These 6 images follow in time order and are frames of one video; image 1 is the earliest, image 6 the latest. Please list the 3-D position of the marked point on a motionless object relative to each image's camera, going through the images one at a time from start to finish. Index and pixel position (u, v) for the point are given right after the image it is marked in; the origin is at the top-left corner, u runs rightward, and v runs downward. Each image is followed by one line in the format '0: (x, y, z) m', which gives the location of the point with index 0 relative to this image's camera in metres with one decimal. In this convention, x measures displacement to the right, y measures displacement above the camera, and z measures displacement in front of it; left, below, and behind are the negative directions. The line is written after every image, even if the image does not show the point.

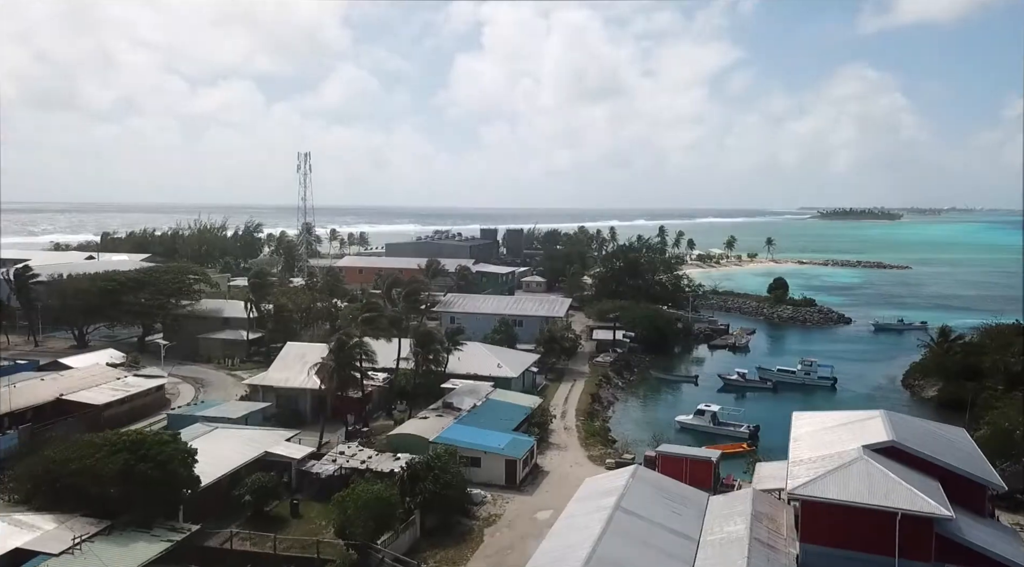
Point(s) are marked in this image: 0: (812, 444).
0: (+6.9, -3.7, +19.3) m
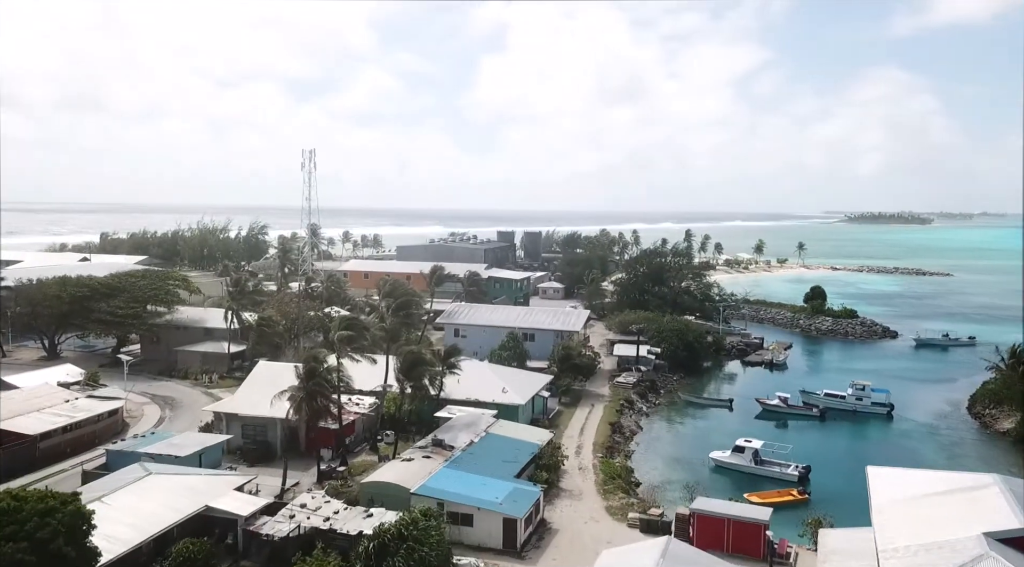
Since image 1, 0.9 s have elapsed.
0: (+6.8, -4.1, +14.6) m
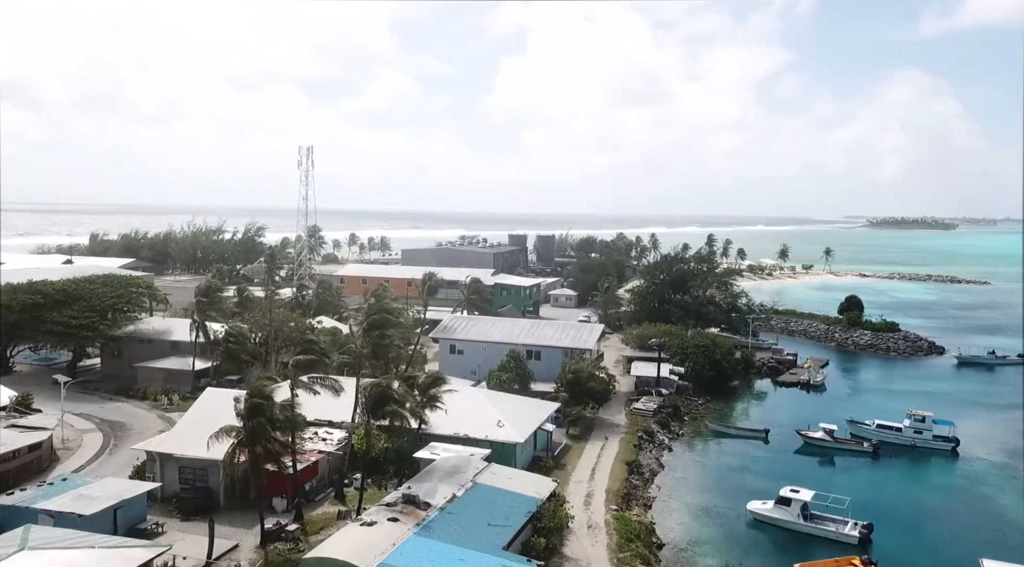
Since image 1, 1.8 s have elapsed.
0: (+6.4, -4.5, +9.7) m
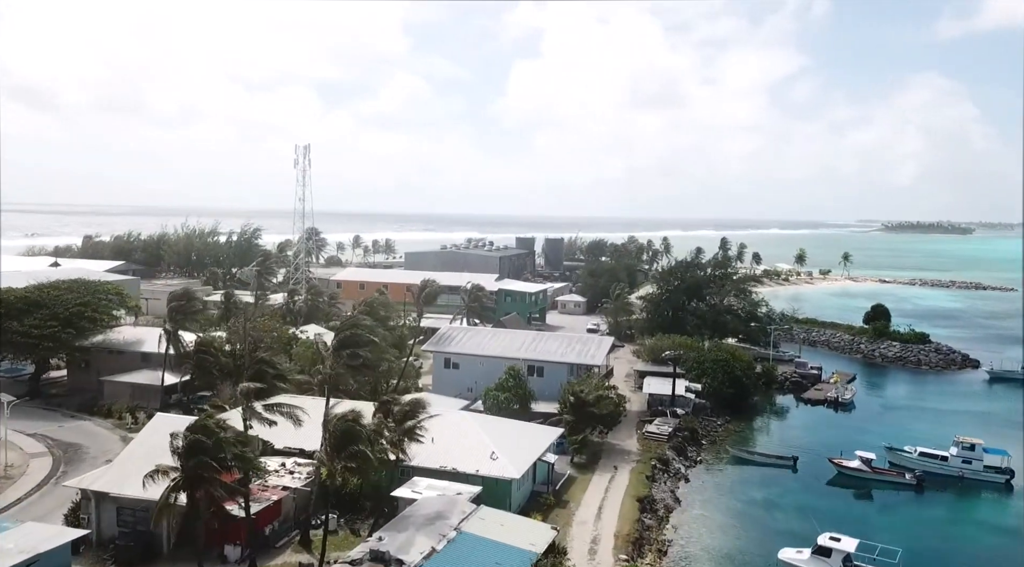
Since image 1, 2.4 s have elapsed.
0: (+6.1, -4.8, +6.5) m
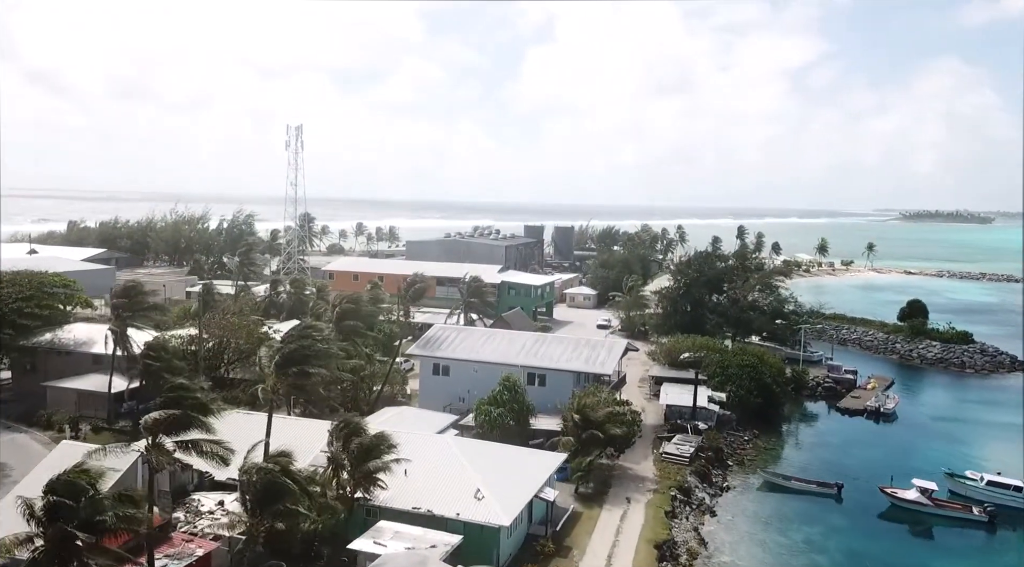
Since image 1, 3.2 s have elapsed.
0: (+5.7, -5.0, +2.5) m
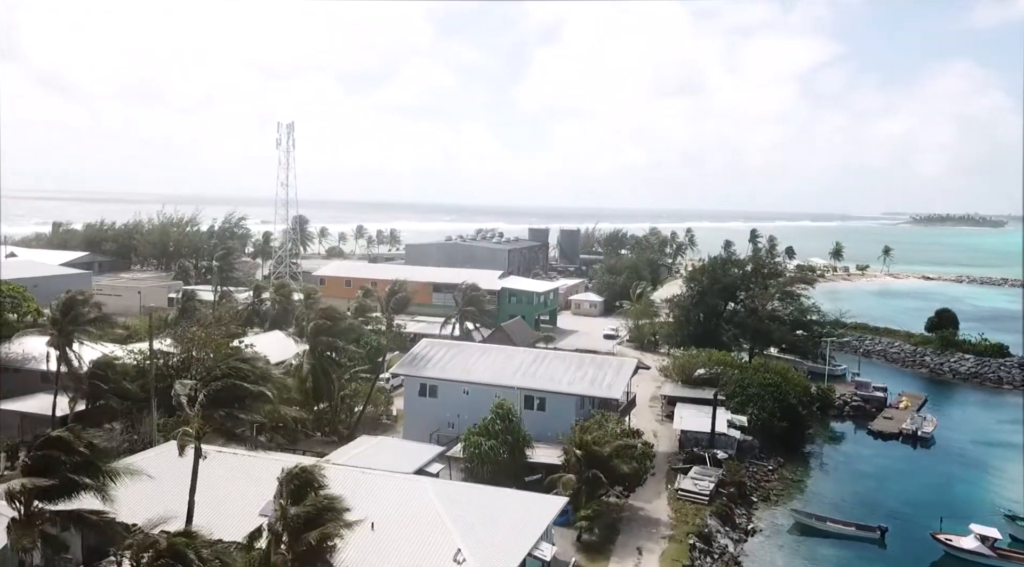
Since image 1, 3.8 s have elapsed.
0: (+5.4, -5.2, -0.6) m
